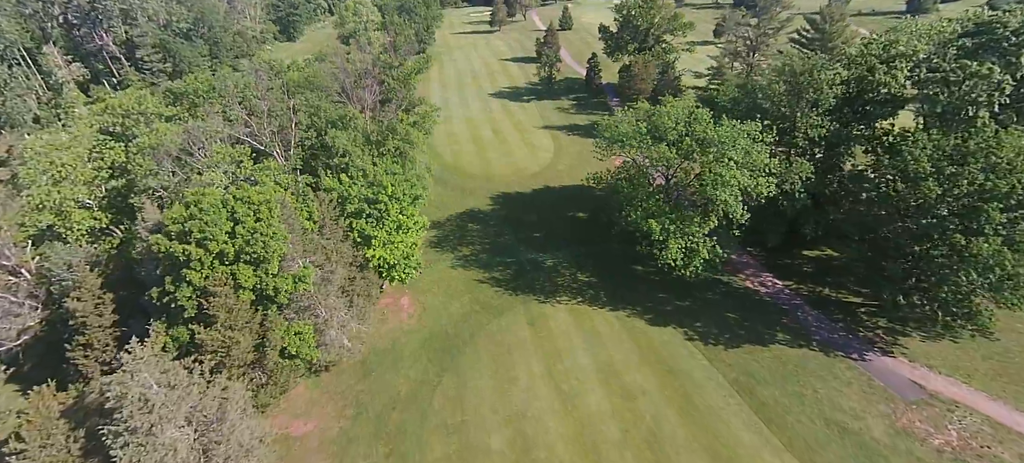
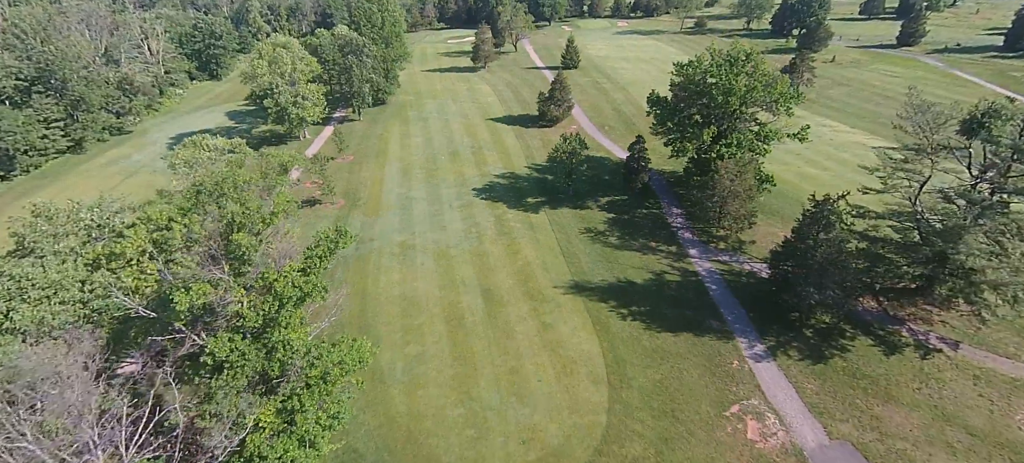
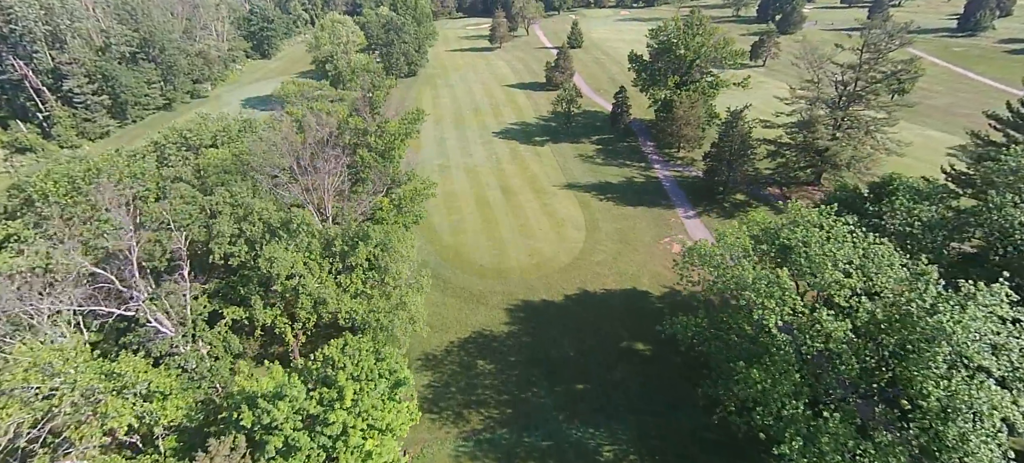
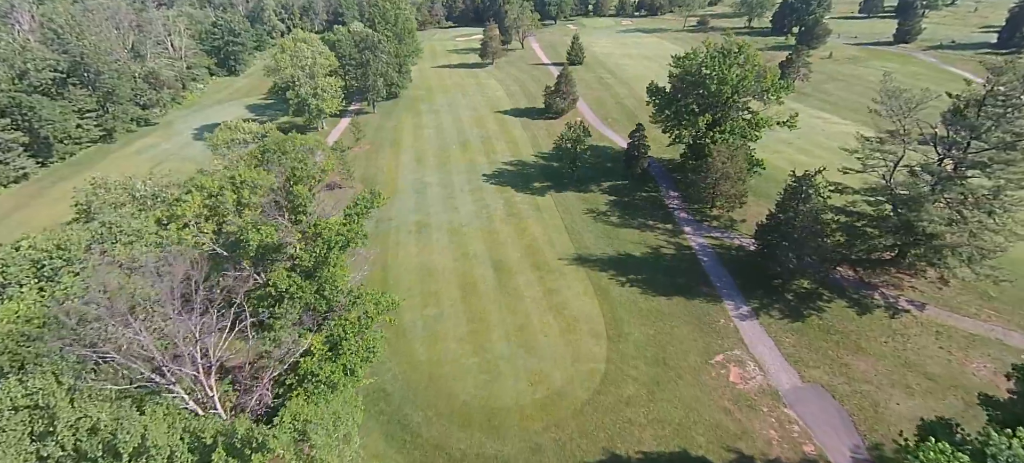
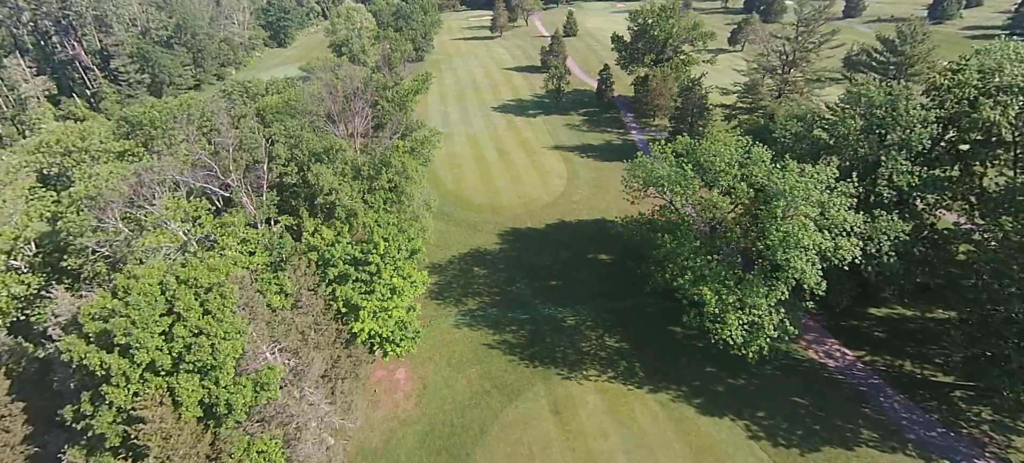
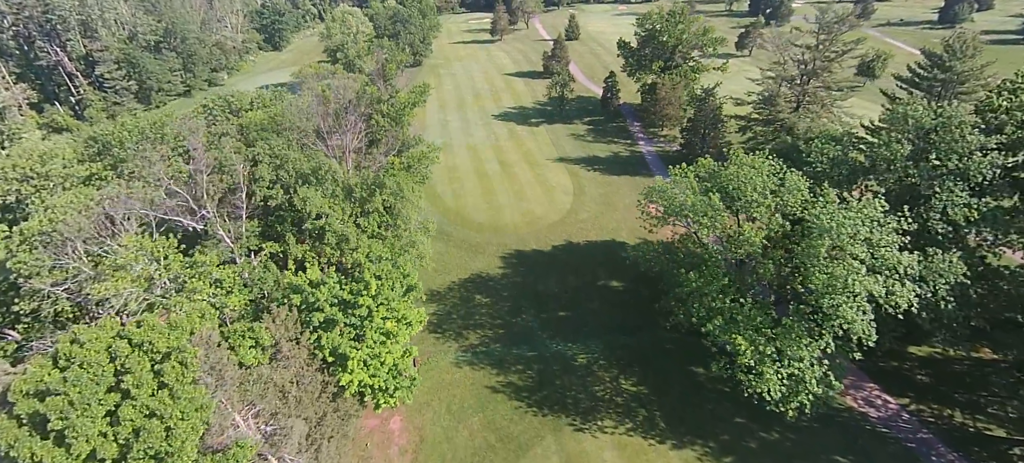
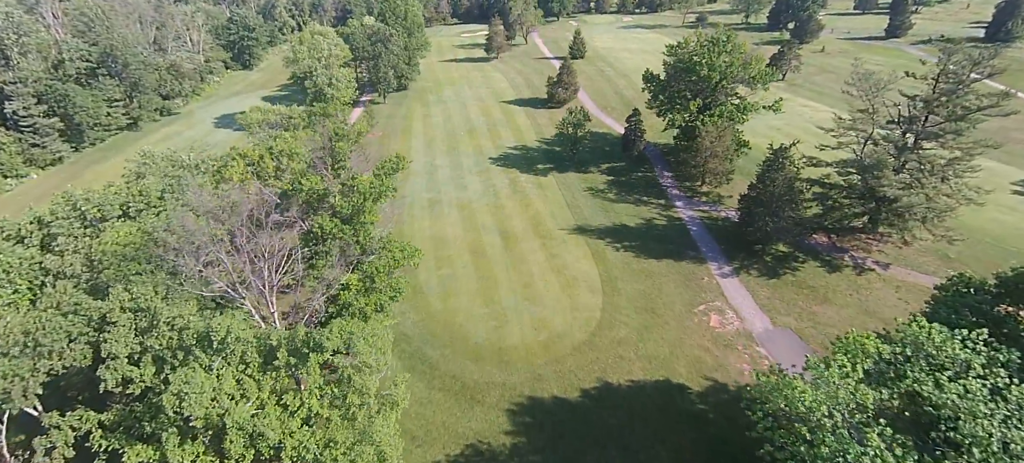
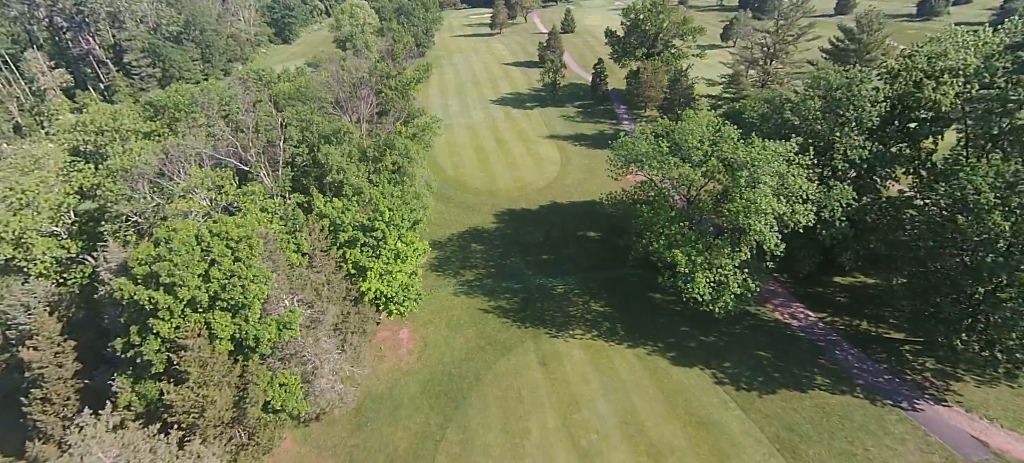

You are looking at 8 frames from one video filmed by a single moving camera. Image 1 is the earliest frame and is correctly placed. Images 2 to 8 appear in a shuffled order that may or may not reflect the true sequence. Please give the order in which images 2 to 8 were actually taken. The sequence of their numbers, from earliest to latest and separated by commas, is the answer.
8, 5, 6, 3, 7, 4, 2
